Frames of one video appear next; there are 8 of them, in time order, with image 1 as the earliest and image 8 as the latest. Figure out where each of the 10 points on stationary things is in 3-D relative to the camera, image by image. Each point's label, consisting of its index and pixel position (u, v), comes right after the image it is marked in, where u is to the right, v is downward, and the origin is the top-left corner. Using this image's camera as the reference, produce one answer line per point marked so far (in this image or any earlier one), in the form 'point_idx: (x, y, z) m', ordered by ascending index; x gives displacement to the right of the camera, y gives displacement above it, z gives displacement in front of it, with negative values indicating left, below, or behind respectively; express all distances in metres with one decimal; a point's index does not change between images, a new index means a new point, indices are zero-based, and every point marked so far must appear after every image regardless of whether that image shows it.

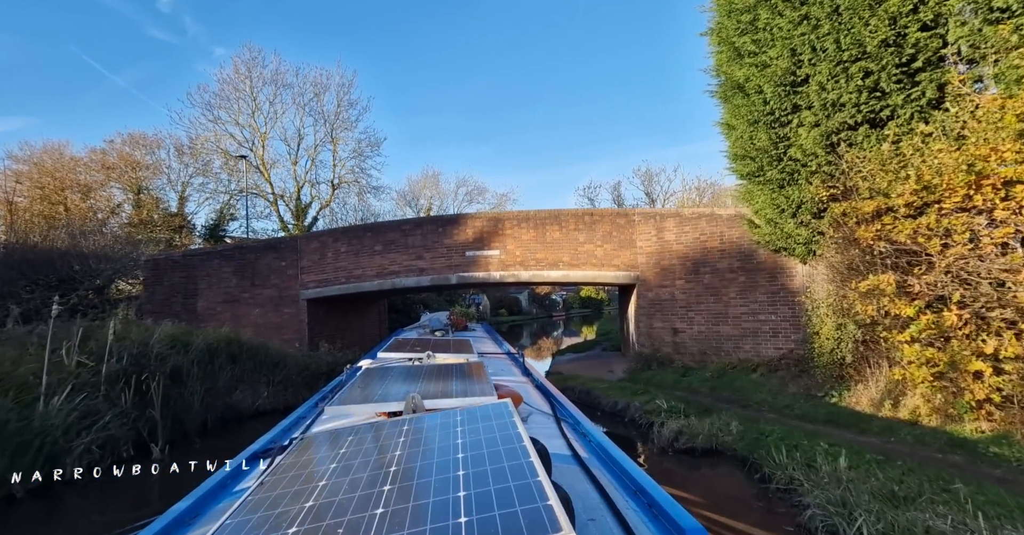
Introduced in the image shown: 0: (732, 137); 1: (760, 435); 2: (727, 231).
0: (+3.8, +2.2, +8.0) m
1: (+3.1, -2.1, +5.7) m
2: (+4.6, +0.8, +9.7) m
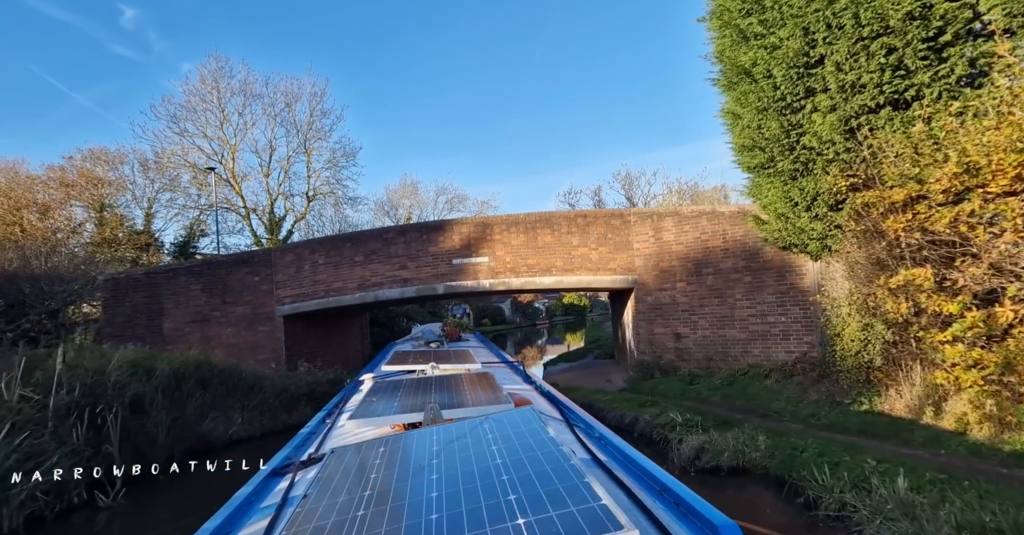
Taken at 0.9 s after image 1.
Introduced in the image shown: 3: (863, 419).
0: (+3.6, +2.2, +7.5) m
1: (+3.1, -2.0, +5.1) m
2: (+4.4, +0.8, +9.3) m
3: (+4.3, -1.9, +5.6) m
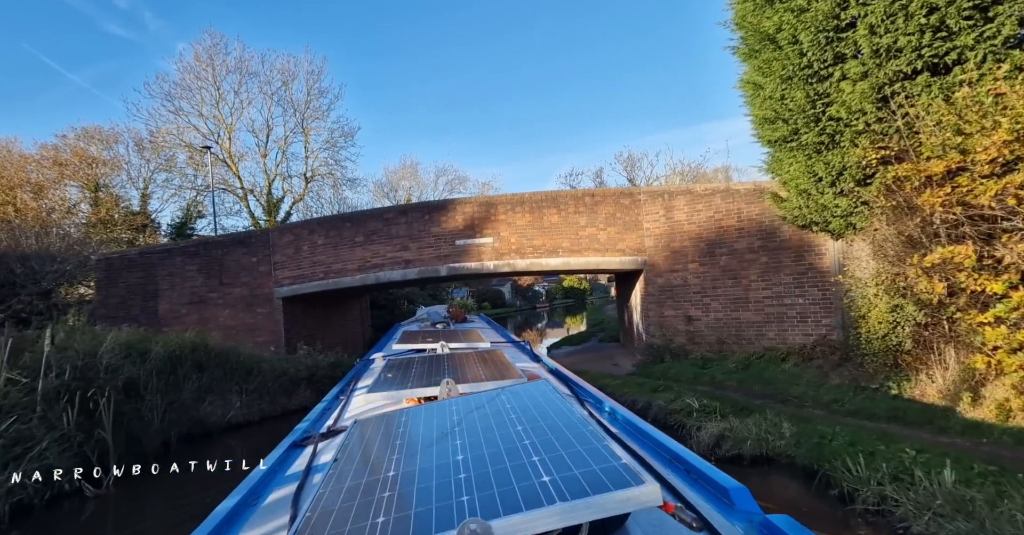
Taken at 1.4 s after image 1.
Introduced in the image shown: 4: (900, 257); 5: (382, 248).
0: (+3.7, +2.6, +7.0) m
1: (+3.3, -1.8, +4.8) m
2: (+4.5, +1.2, +8.9) m
3: (+4.5, -1.6, +5.3) m
4: (+4.7, +0.1, +5.7) m
5: (-3.3, +0.5, +11.5) m
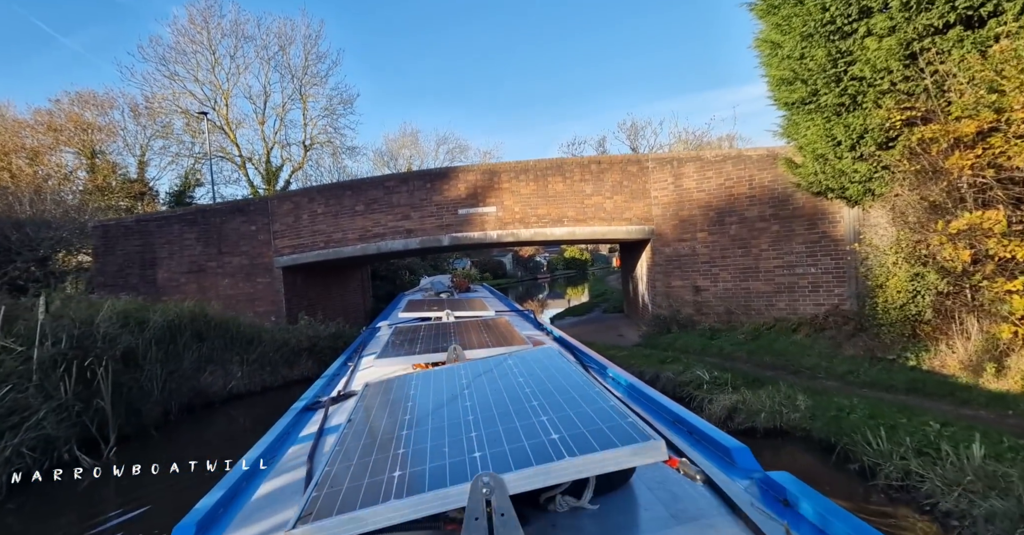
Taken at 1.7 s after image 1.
0: (+3.8, +3.0, +6.6) m
1: (+3.3, -1.5, +4.7) m
2: (+4.6, +1.7, +8.5) m
3: (+4.5, -1.2, +5.2) m
4: (+4.8, +0.5, +5.4) m
5: (-3.2, +1.2, +11.2) m
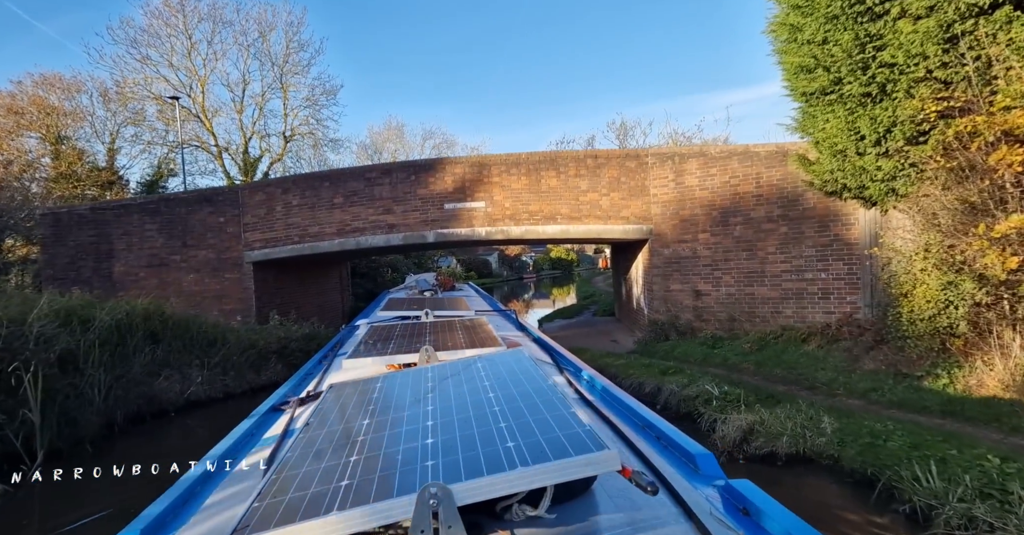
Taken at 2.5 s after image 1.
0: (+3.7, +3.0, +6.1) m
1: (+3.2, -1.5, +4.1) m
2: (+4.4, +1.7, +8.0) m
3: (+4.4, -1.3, +4.7) m
4: (+4.7, +0.4, +4.9) m
5: (-3.4, +1.3, +10.5) m
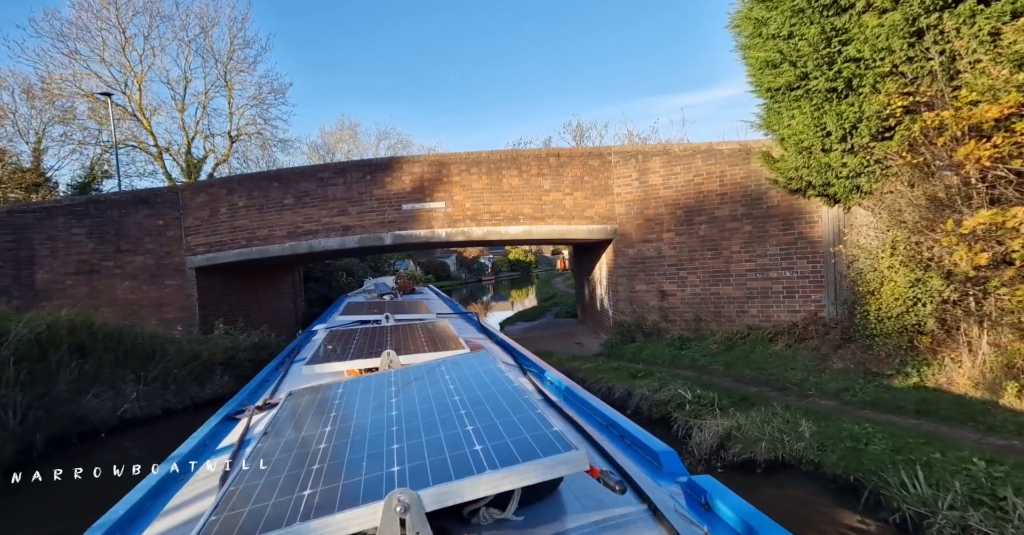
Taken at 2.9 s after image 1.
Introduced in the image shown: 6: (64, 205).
0: (+3.2, +3.0, +6.0) m
1: (+2.9, -1.5, +3.9) m
2: (+3.8, +1.7, +7.9) m
3: (+4.1, -1.3, +4.6) m
4: (+4.3, +0.5, +4.8) m
5: (-4.2, +1.2, +9.8) m
6: (-9.6, +1.3, +9.7) m
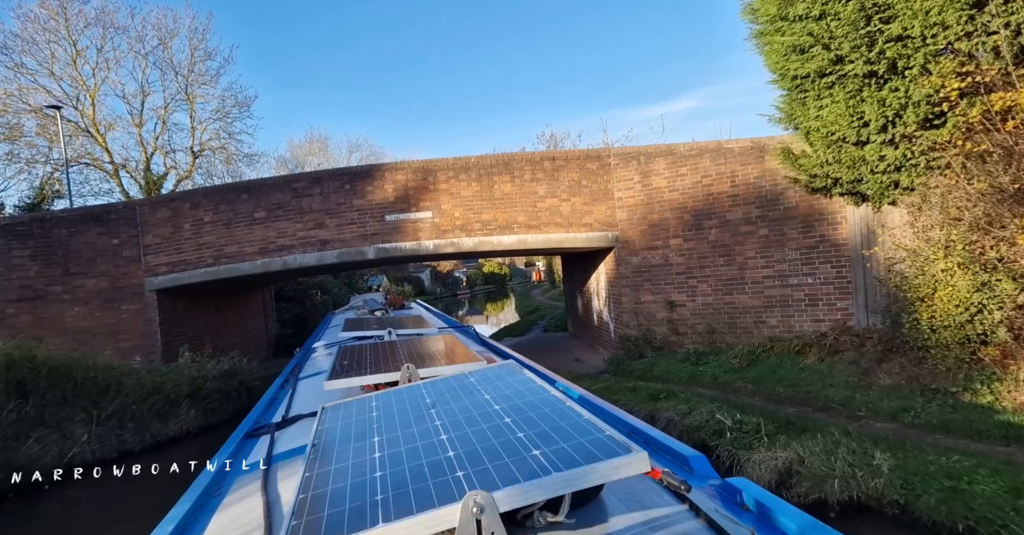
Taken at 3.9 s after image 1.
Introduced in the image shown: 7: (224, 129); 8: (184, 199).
0: (+3.2, +2.9, +5.4) m
1: (+3.1, -1.5, +3.3) m
2: (+3.7, +1.6, +7.4) m
3: (+4.2, -1.3, +4.0) m
4: (+4.4, +0.5, +4.3) m
5: (-4.4, +0.8, +8.9) m
6: (-9.7, +0.8, +8.5) m
7: (-11.8, +6.0, +19.2) m
8: (-6.5, +1.4, +8.9) m
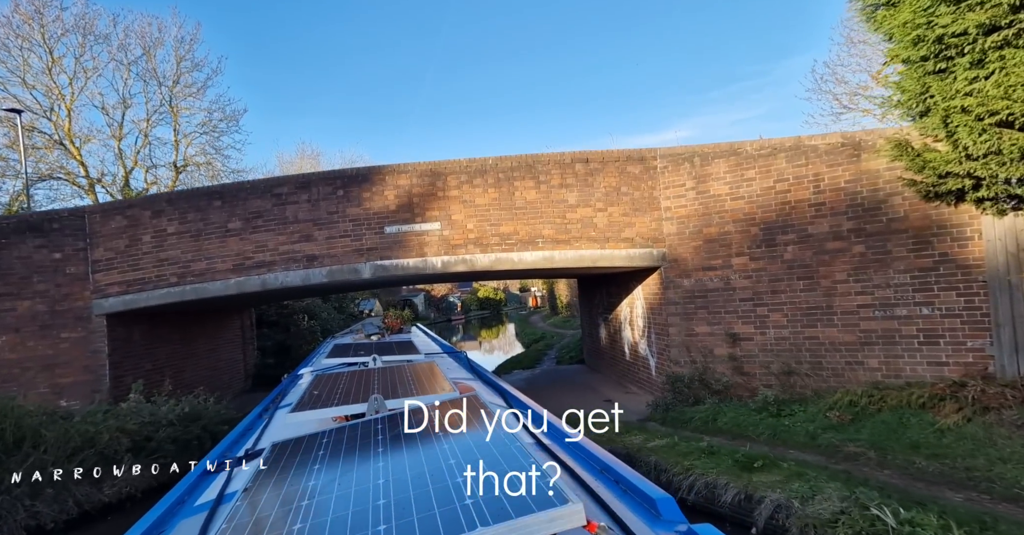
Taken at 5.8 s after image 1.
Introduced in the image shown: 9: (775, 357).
0: (+3.6, +2.7, +4.1) m
1: (+3.5, -1.7, +1.7) m
2: (+4.1, +1.2, +6.0) m
3: (+4.6, -1.5, +2.5) m
4: (+4.9, +0.3, +2.9) m
5: (-4.0, +0.5, +7.4) m
6: (-9.3, +0.6, +7.0) m
7: (-11.4, +5.2, +17.8) m
8: (-6.1, +1.1, +7.4) m
9: (+3.7, -1.2, +6.3) m
